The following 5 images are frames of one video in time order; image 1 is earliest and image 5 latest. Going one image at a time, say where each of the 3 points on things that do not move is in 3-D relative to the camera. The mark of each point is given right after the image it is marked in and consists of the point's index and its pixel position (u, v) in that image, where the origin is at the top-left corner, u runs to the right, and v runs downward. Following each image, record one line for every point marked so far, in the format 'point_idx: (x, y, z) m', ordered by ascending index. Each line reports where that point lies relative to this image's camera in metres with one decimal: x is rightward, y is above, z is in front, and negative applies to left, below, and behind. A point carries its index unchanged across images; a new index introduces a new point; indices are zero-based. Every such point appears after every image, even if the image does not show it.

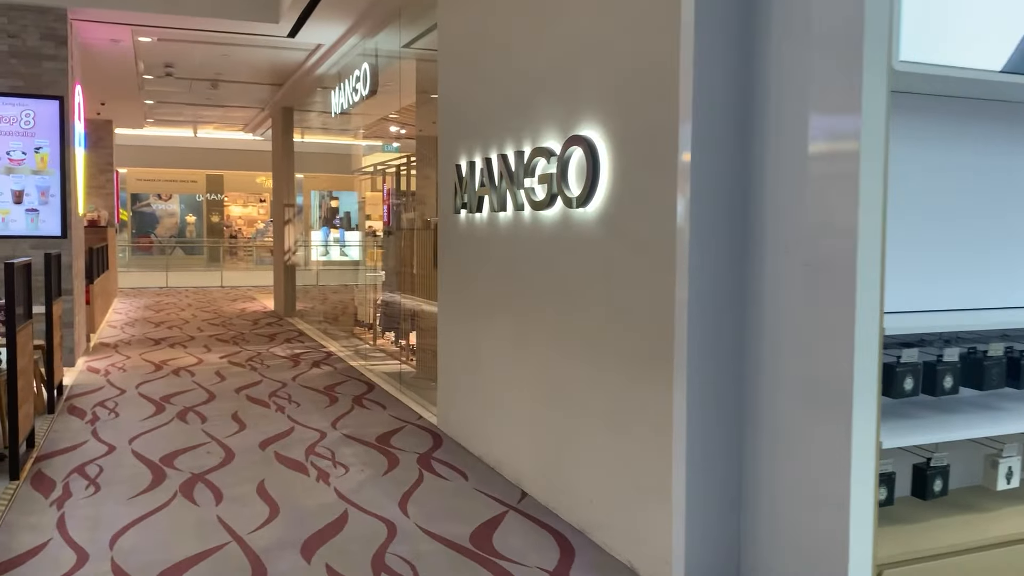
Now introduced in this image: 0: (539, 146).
0: (+0.1, +0.5, +3.3) m
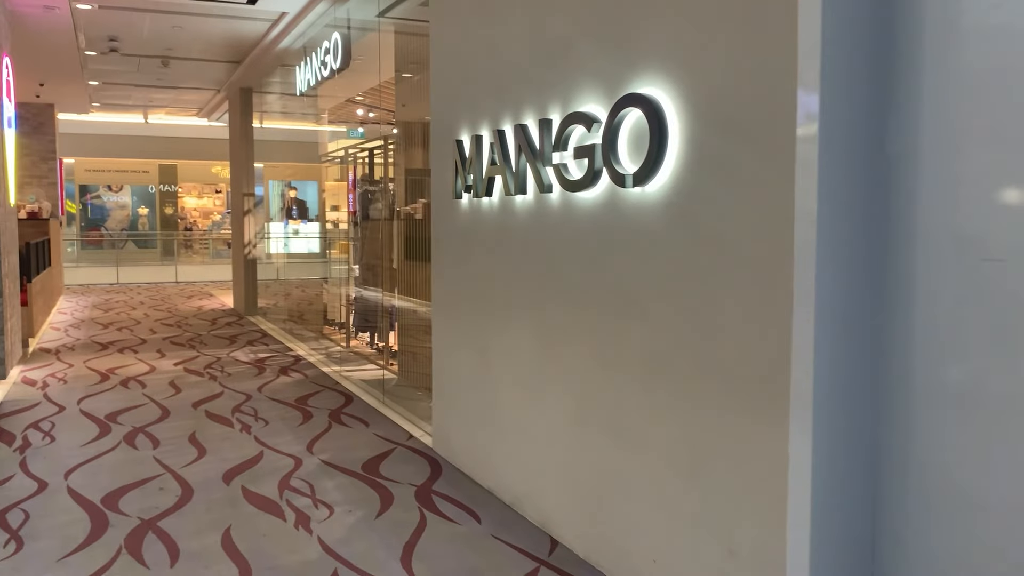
0: (+0.2, +0.5, +2.7) m
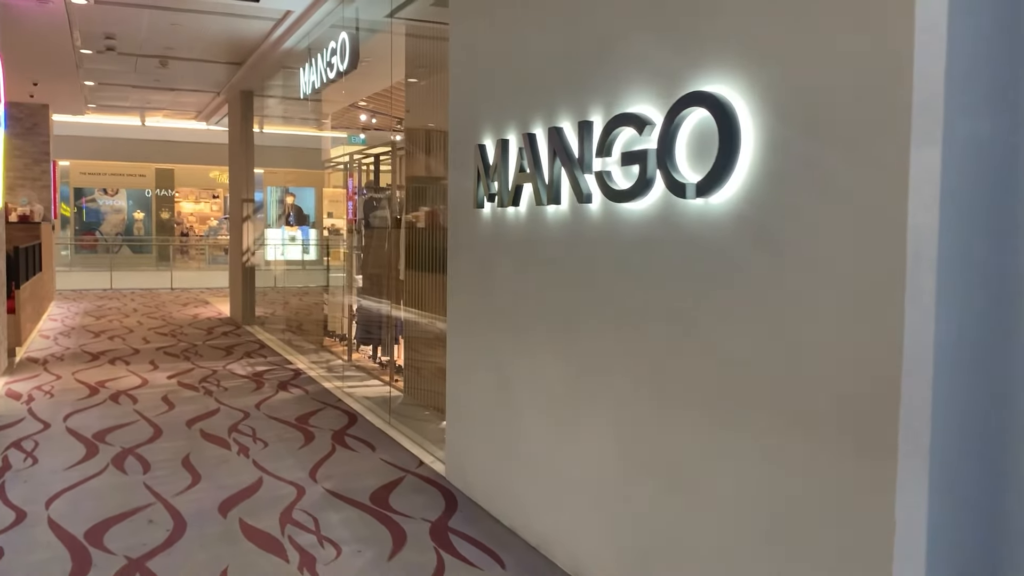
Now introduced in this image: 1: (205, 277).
0: (+0.3, +0.5, +2.4) m
1: (-5.0, +0.2, +14.9) m
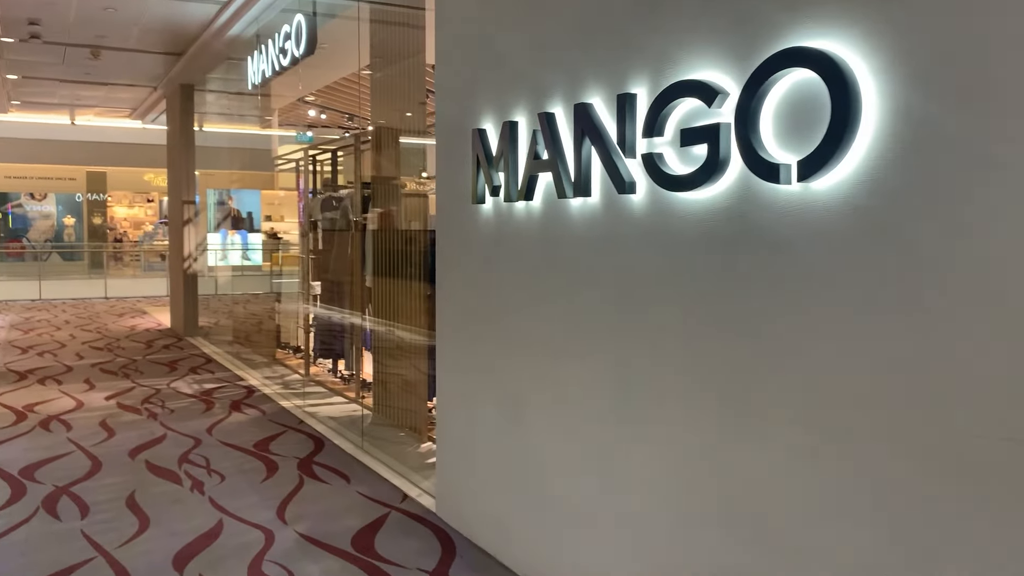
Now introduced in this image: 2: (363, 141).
0: (+0.4, +0.4, +1.9) m
1: (-5.7, 0.0, +14.1) m
2: (-0.8, +0.8, +5.1) m
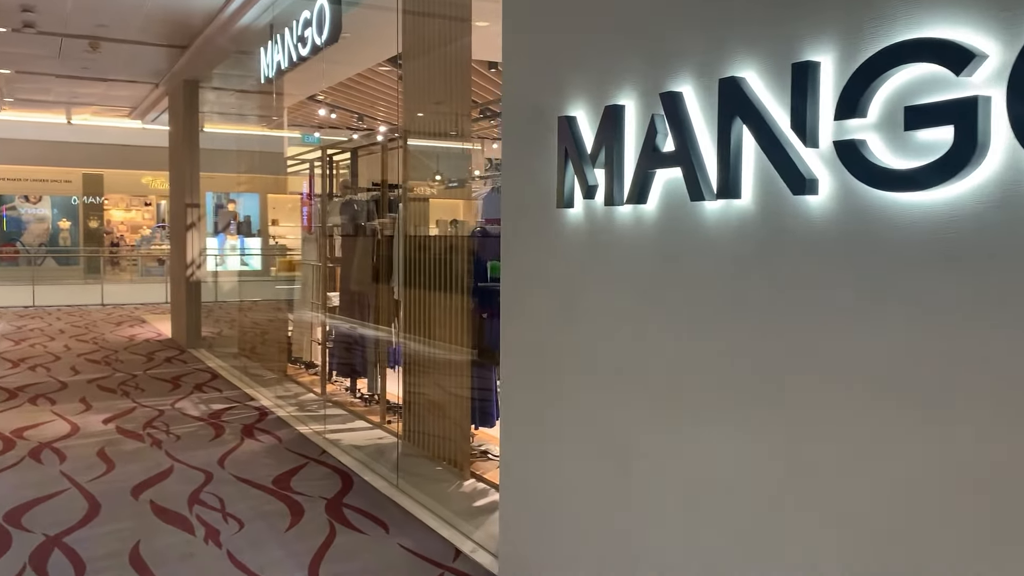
0: (+0.6, +0.4, +1.4) m
1: (-5.5, -0.1, +13.5) m
2: (-0.6, +0.8, +4.6) m
